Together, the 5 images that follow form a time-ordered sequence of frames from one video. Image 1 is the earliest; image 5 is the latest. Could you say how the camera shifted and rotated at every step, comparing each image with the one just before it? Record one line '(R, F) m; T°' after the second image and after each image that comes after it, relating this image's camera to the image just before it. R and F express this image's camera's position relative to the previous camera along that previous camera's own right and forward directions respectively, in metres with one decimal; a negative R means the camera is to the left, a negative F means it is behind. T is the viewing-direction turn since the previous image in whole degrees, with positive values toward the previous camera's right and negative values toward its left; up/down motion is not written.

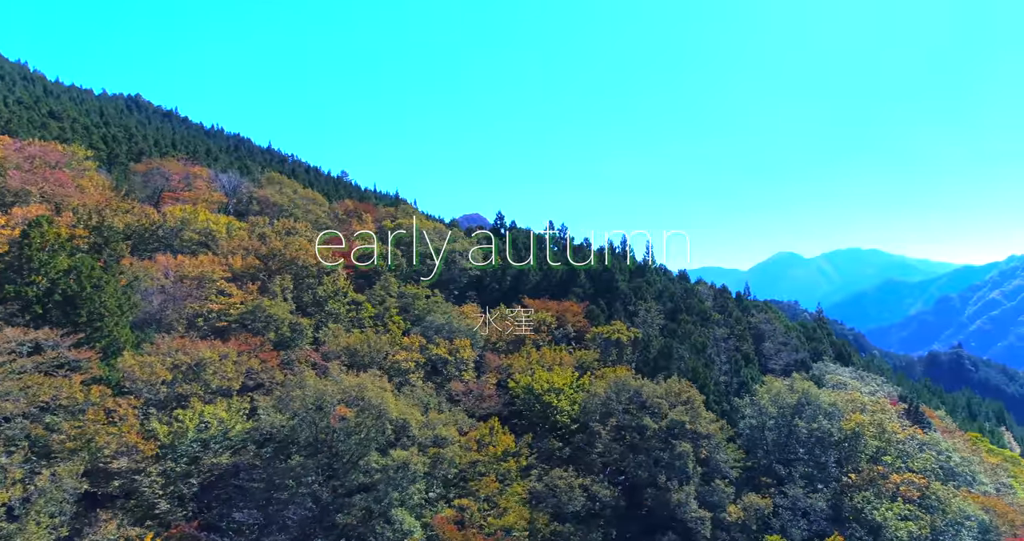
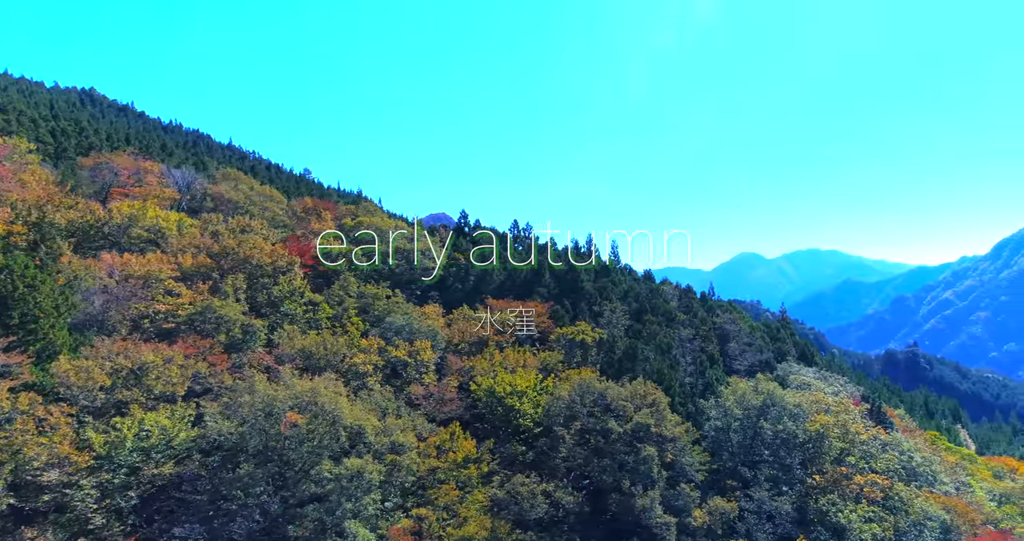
(+0.2, +0.8) m; +3°
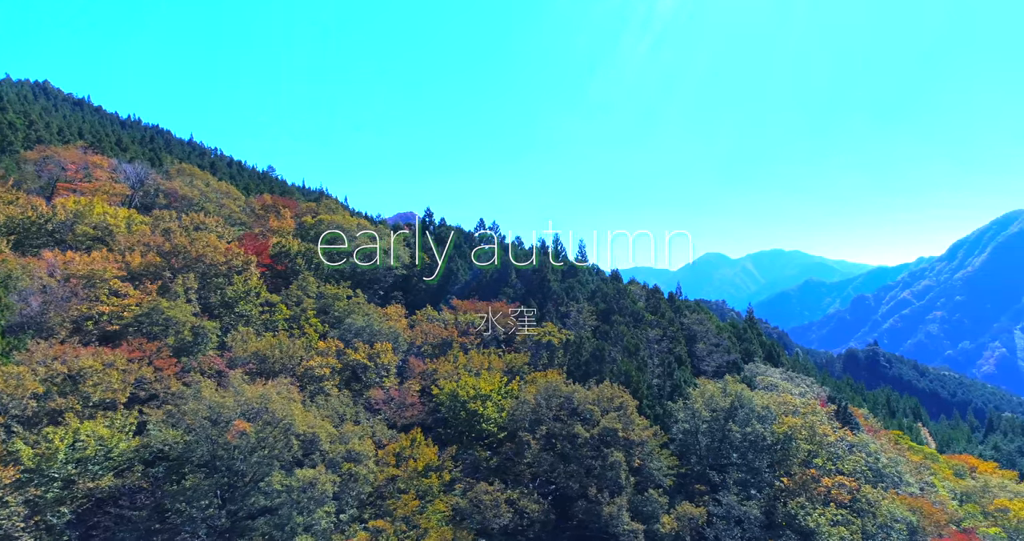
(+0.2, +0.8) m; +3°
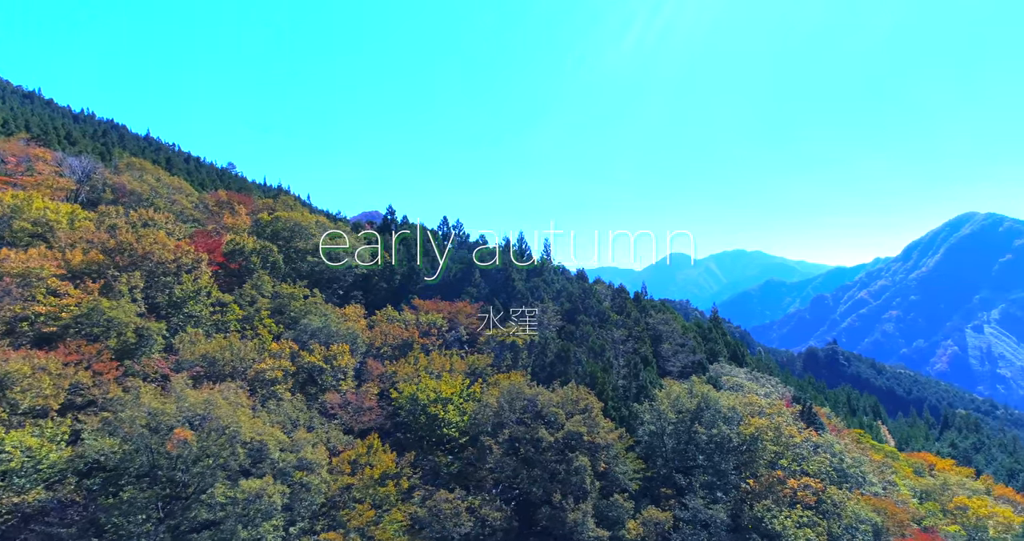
(+0.1, +0.8) m; +3°
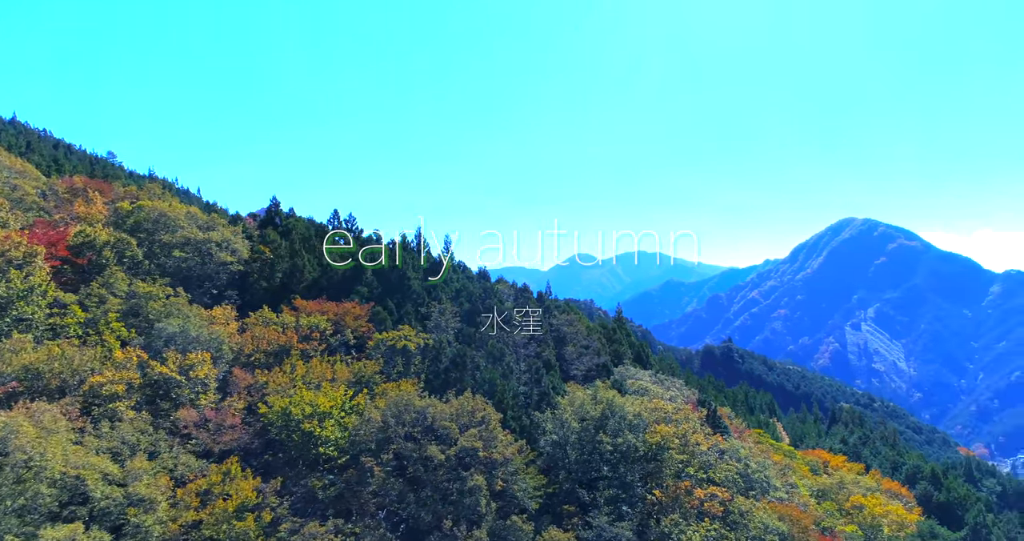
(+0.6, +2.5) m; +7°
